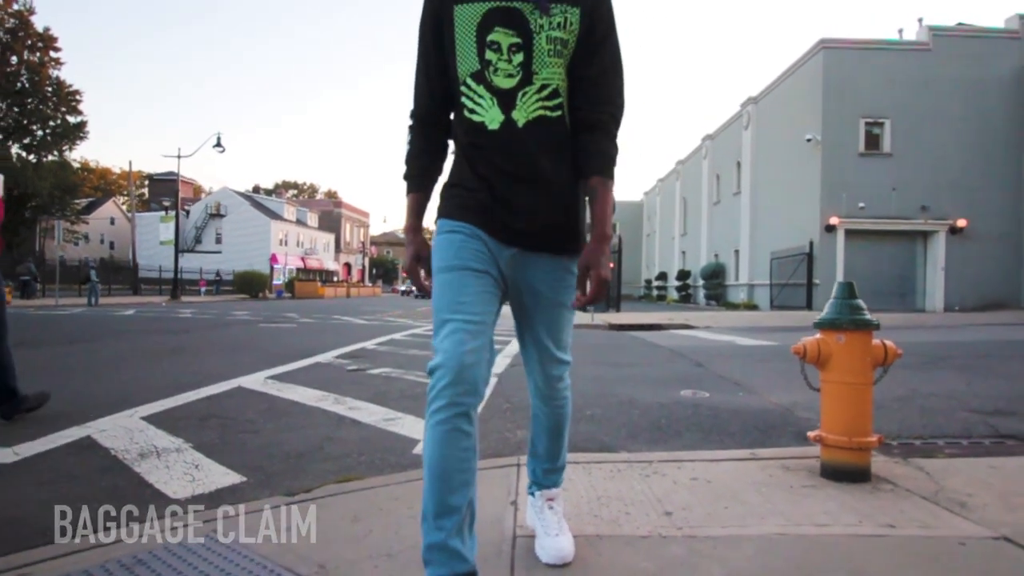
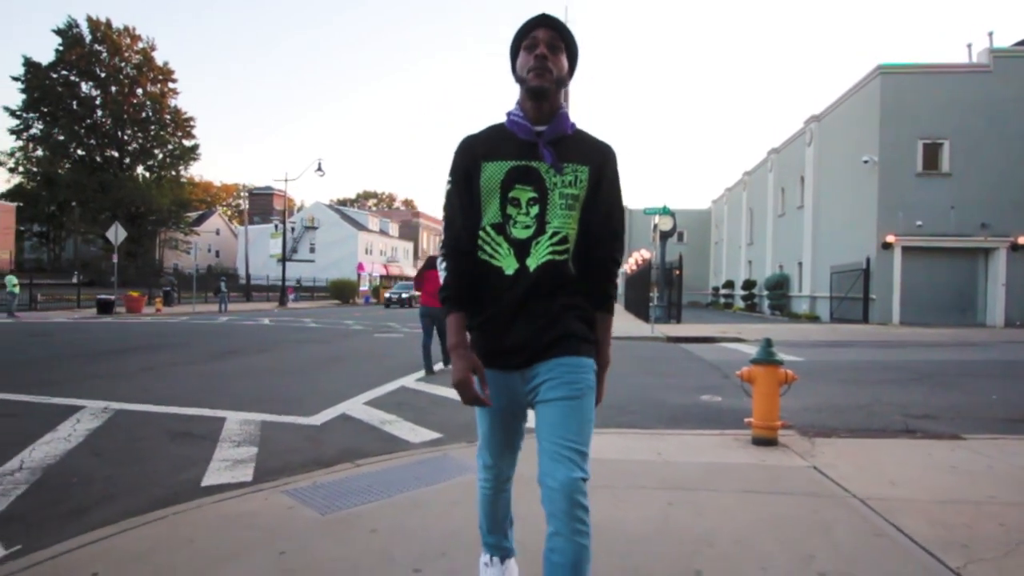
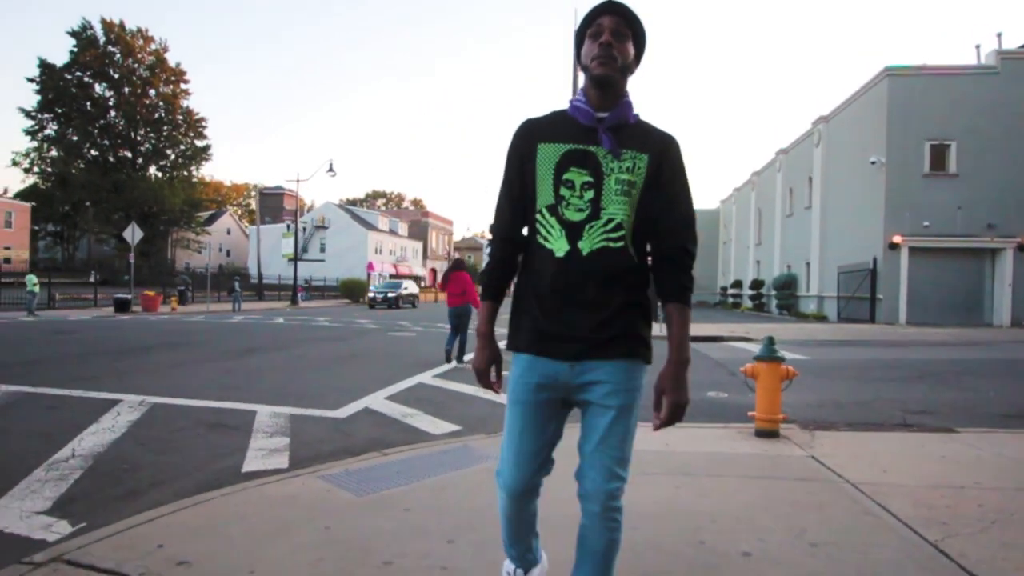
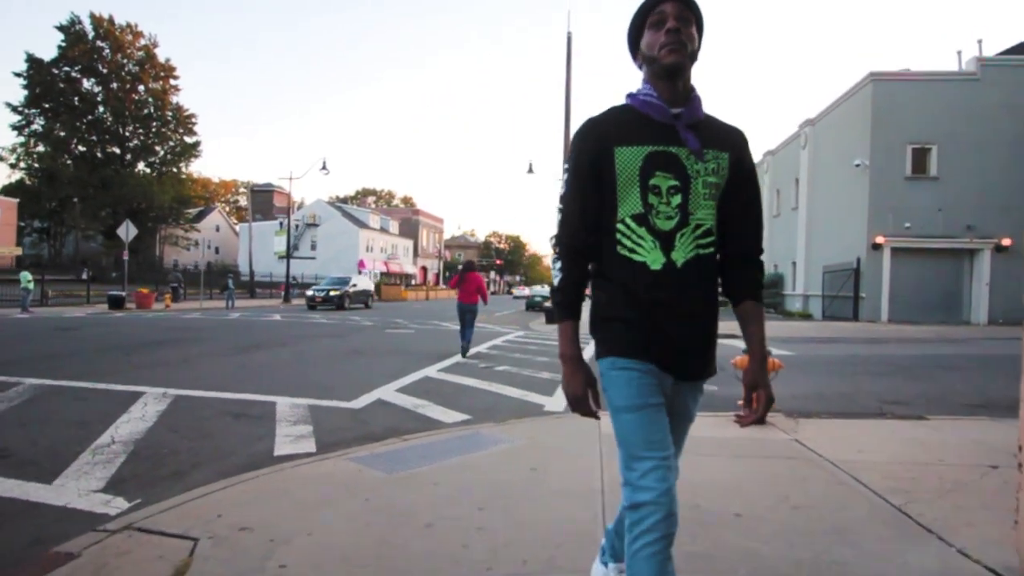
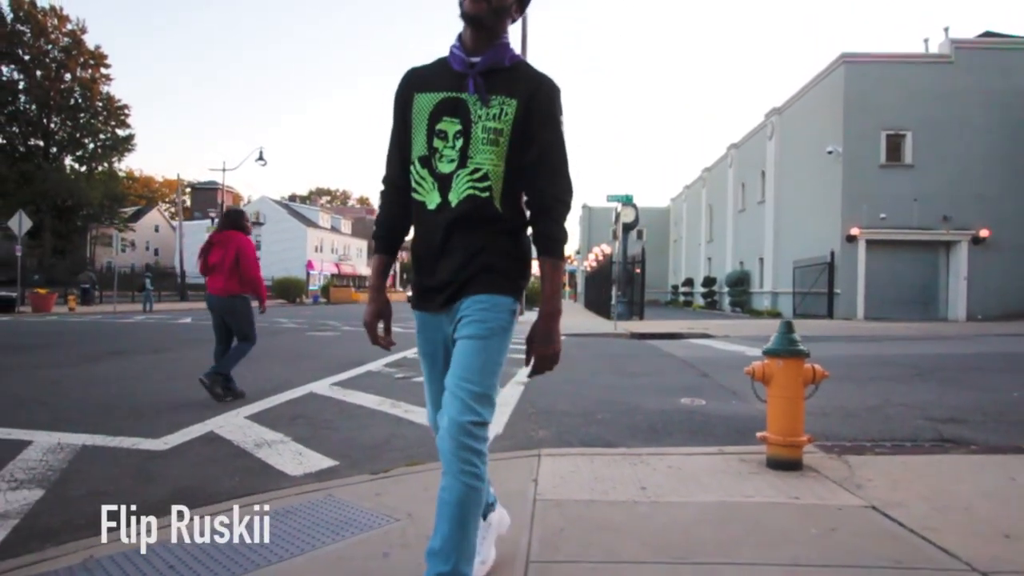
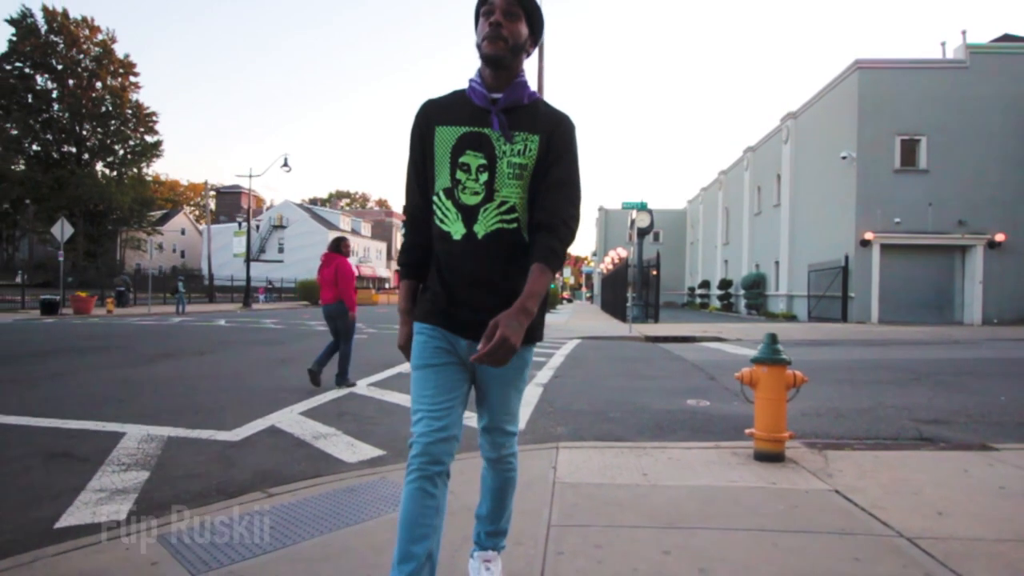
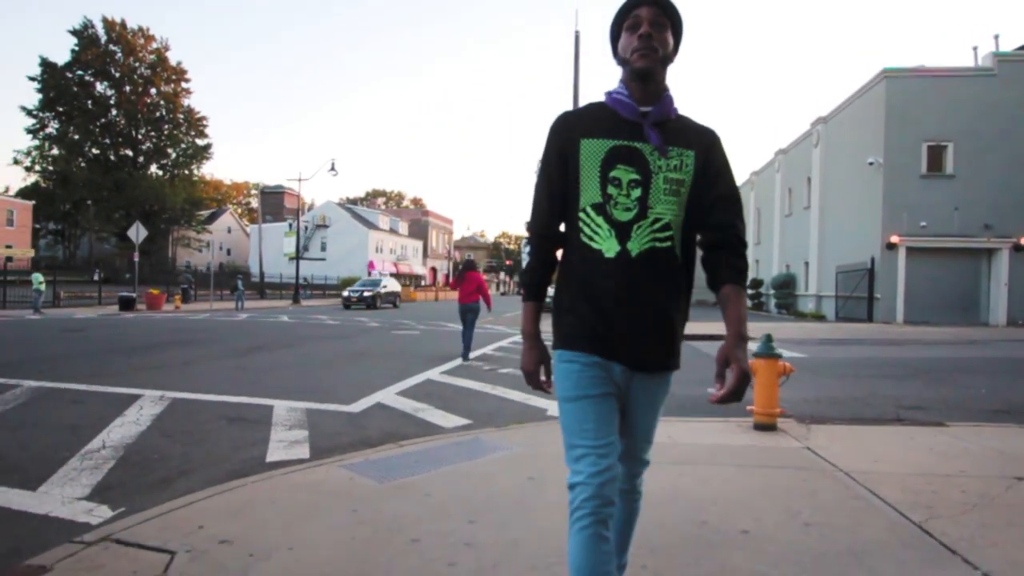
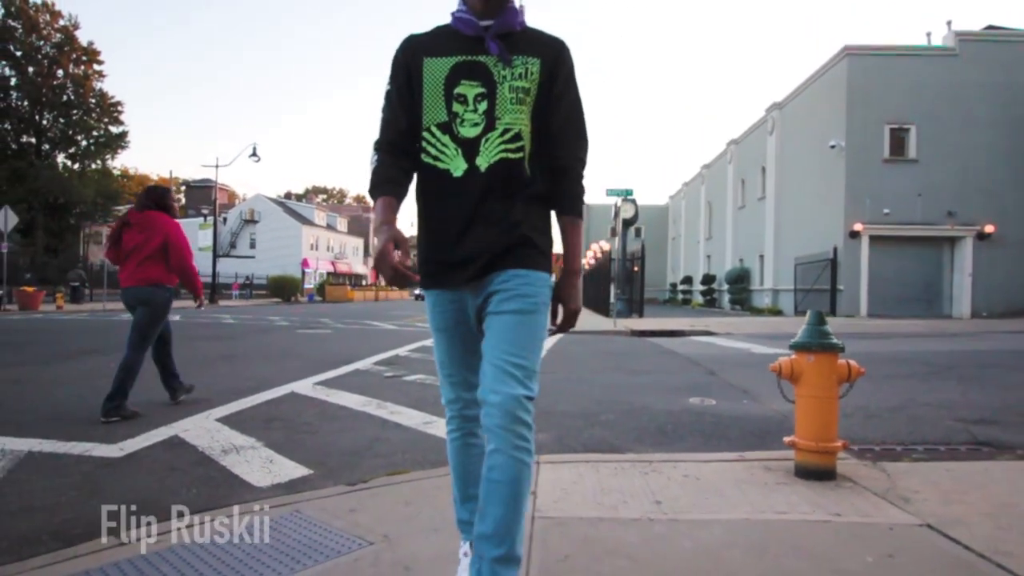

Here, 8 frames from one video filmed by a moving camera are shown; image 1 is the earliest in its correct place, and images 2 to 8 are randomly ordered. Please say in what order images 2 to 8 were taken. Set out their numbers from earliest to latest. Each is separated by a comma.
8, 5, 6, 2, 3, 7, 4
